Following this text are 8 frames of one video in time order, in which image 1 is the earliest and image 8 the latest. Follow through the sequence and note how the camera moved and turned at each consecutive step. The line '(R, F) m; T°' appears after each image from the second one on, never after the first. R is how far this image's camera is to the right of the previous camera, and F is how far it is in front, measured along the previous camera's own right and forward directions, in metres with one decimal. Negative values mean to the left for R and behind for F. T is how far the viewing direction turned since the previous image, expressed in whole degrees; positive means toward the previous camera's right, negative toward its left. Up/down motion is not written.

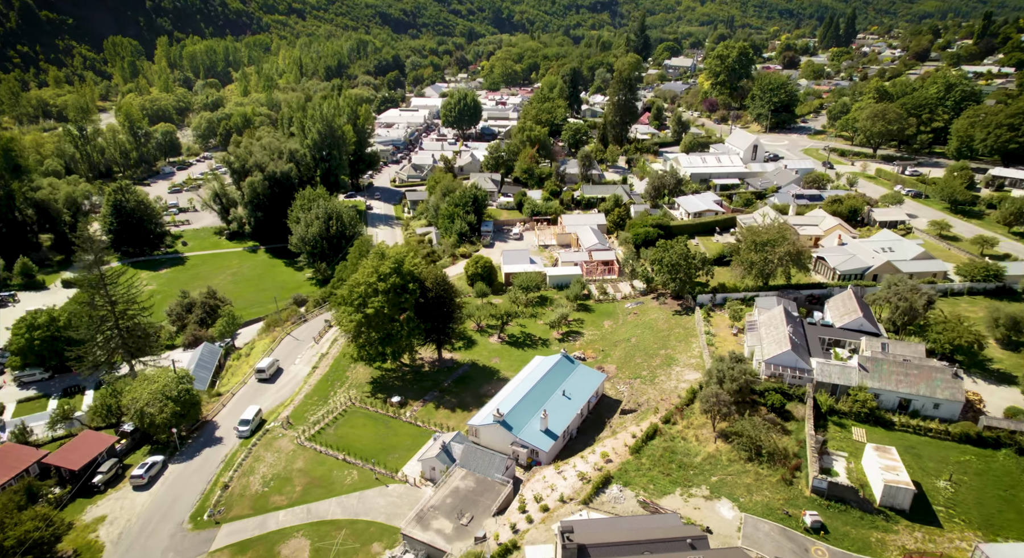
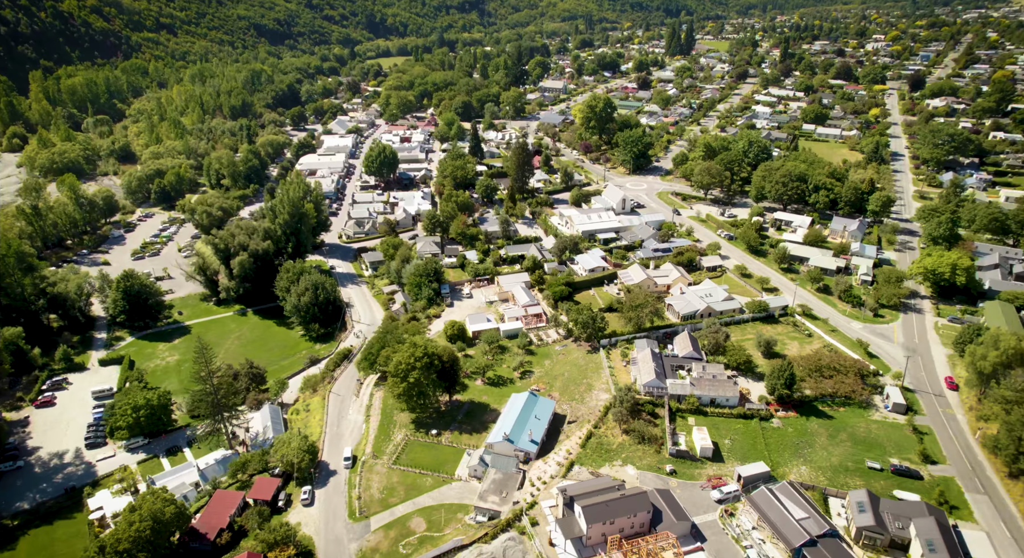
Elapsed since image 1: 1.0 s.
(-3.7, -10.2) m; +10°
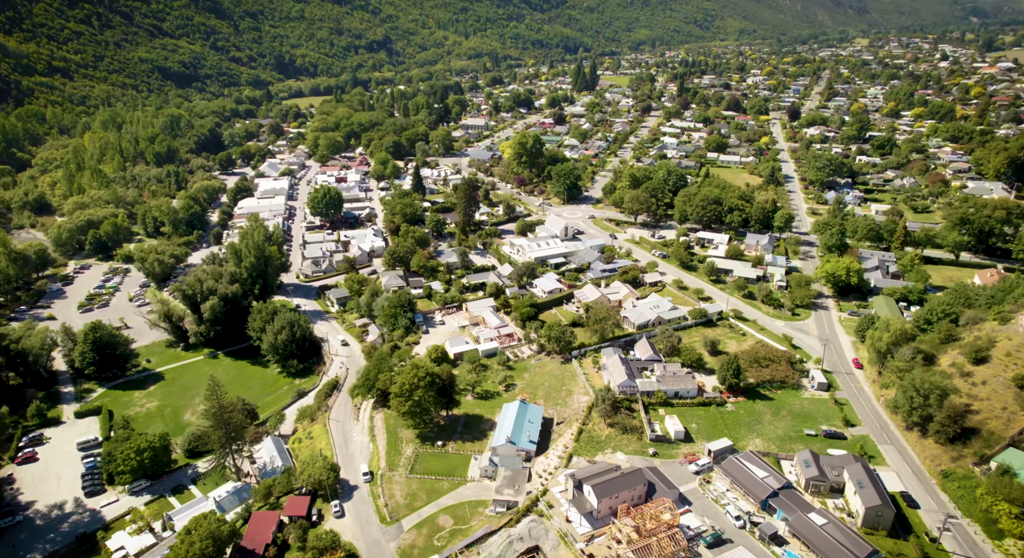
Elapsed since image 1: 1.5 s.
(-3.5, -3.5) m; +8°
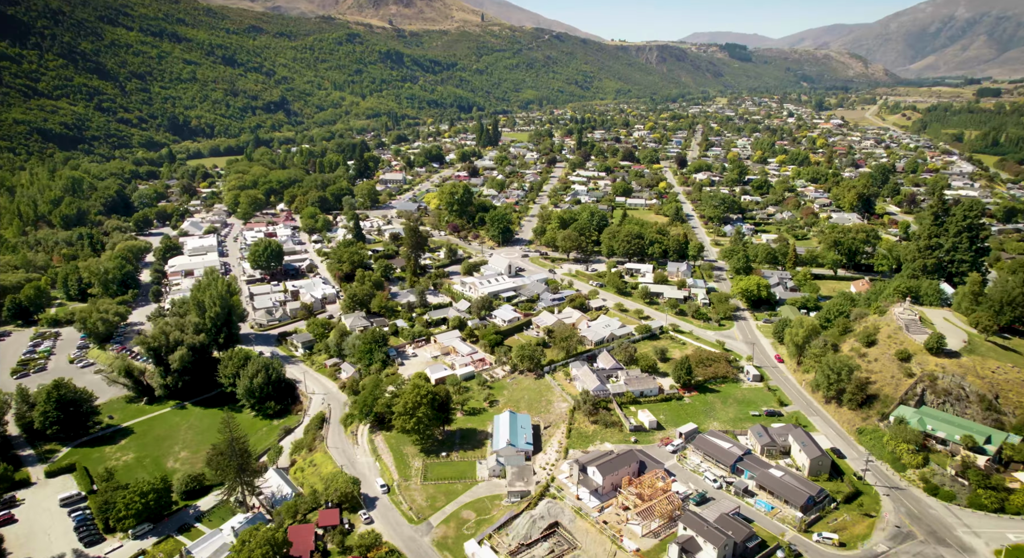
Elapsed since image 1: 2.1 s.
(-4.7, -3.8) m; +10°
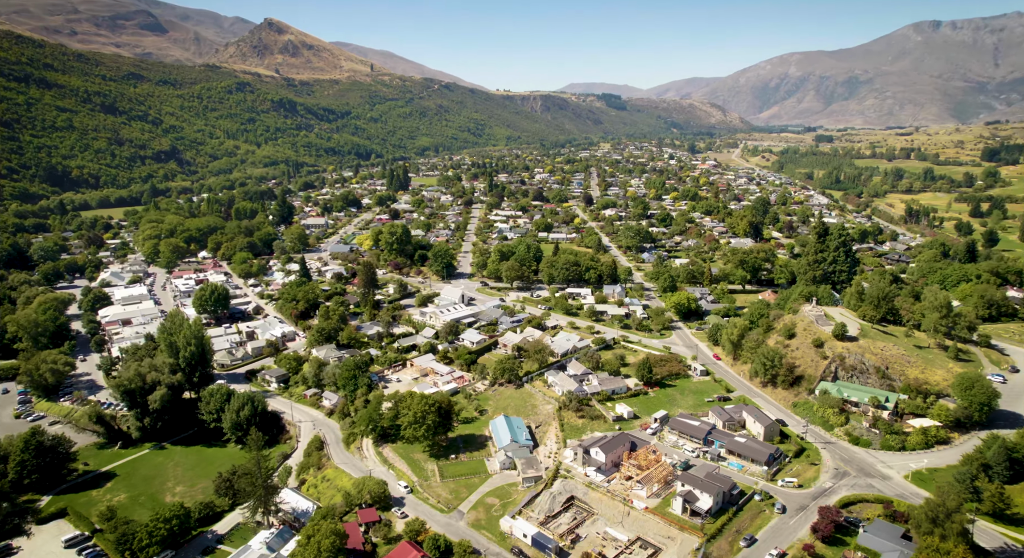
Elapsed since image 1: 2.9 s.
(-5.8, -4.1) m; +10°
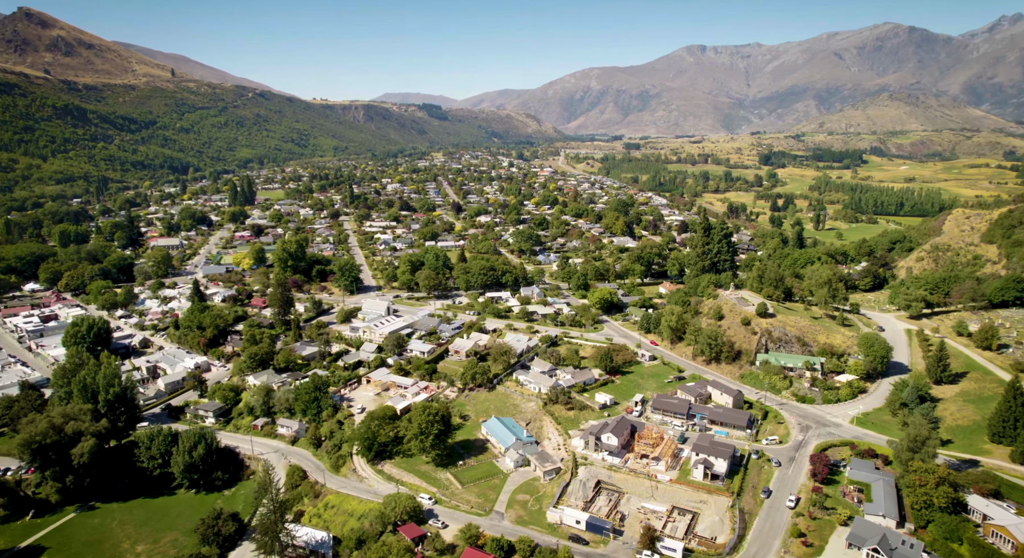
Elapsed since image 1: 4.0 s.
(-9.6, +0.2) m; +16°
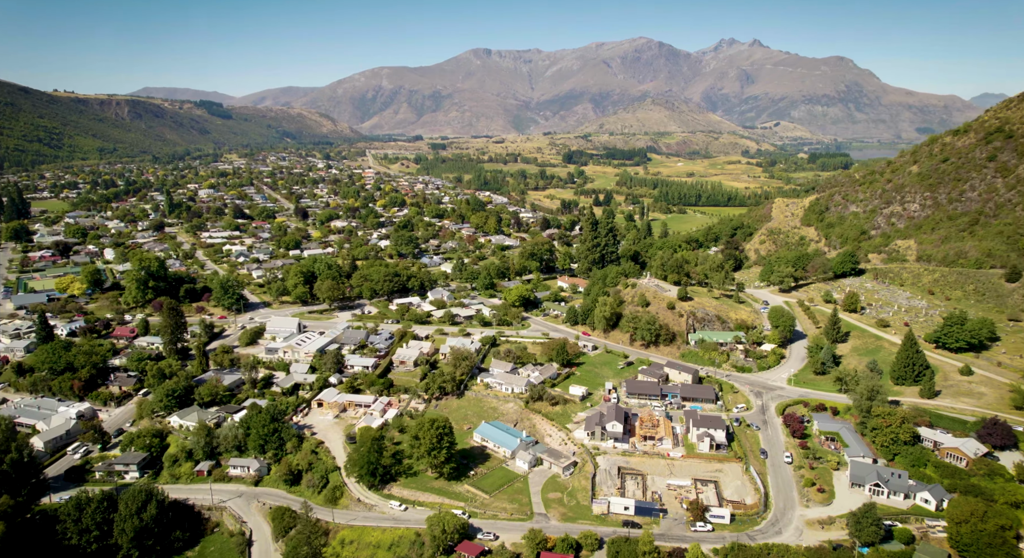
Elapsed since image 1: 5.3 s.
(-10.9, +1.8) m; +18°
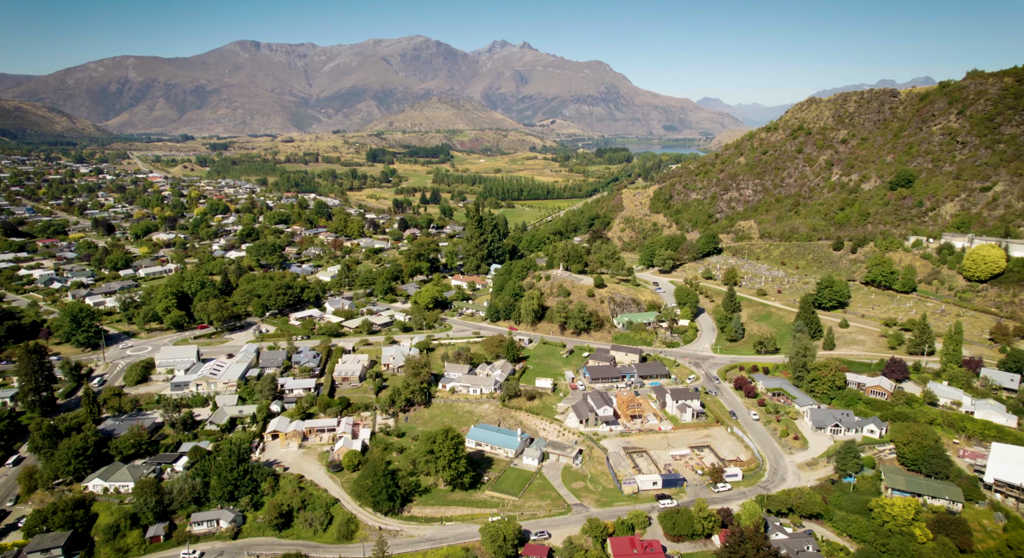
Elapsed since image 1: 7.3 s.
(-11.0, +2.1) m; +19°
